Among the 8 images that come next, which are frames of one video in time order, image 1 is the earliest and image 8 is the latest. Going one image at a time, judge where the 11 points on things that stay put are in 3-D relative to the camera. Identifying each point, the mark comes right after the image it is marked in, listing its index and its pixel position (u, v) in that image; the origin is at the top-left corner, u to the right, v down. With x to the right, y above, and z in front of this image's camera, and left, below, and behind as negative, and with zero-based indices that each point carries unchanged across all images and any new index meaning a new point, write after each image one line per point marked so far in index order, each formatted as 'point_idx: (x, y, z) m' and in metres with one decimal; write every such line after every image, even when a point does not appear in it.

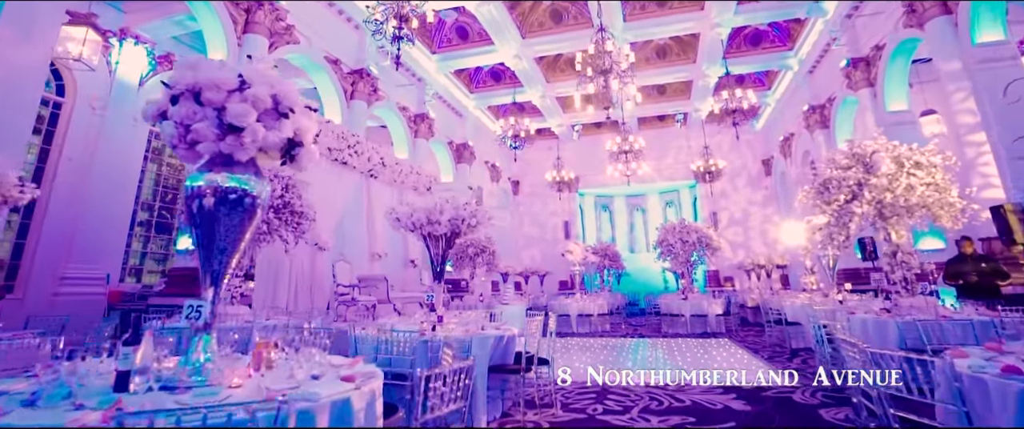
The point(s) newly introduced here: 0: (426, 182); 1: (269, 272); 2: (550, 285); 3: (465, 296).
0: (-2.0, +0.8, +11.0) m
1: (-3.4, -0.8, +6.4) m
2: (+1.7, -2.9, +19.0) m
3: (-1.1, -2.1, +11.7) m
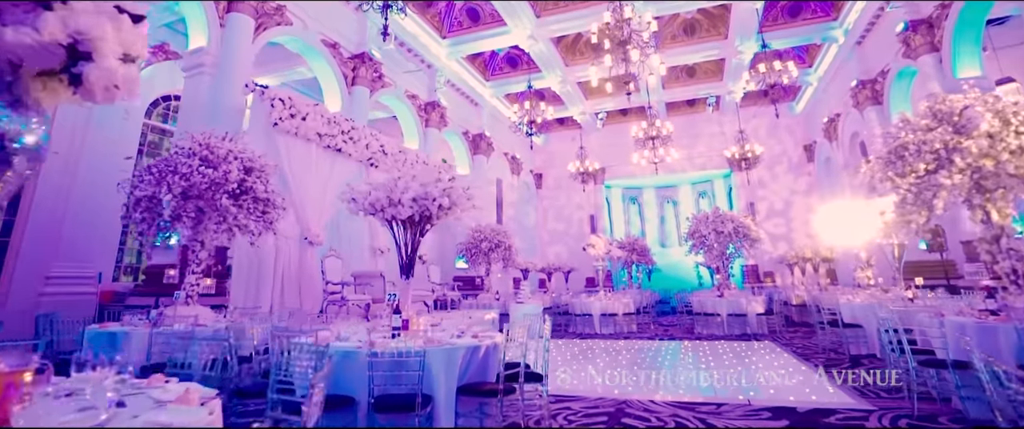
0: (-1.6, +1.0, +10.3) m
1: (-3.3, -0.7, +5.9) m
2: (+2.6, -2.7, +18.1) m
3: (-0.7, -1.9, +11.0) m
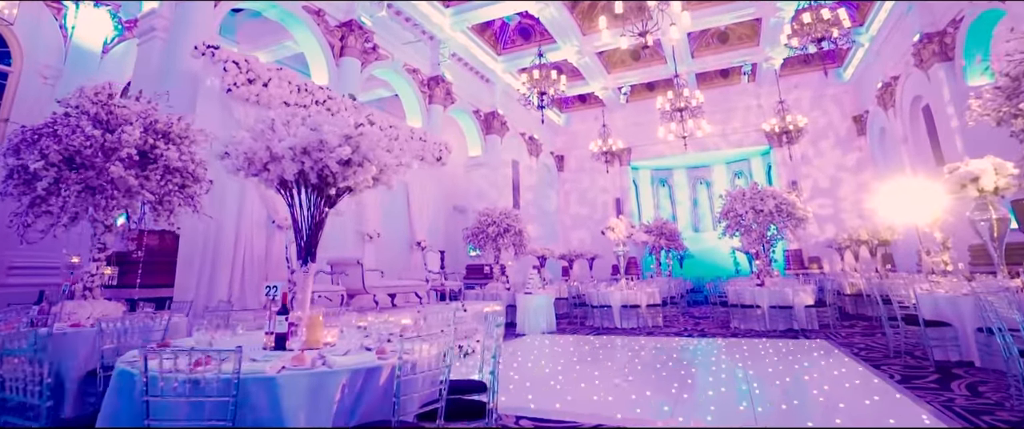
0: (-1.5, +1.3, +9.4) m
1: (-3.4, -0.5, +5.1) m
2: (+3.3, -2.1, +17.0) m
3: (-0.4, -1.5, +10.1) m
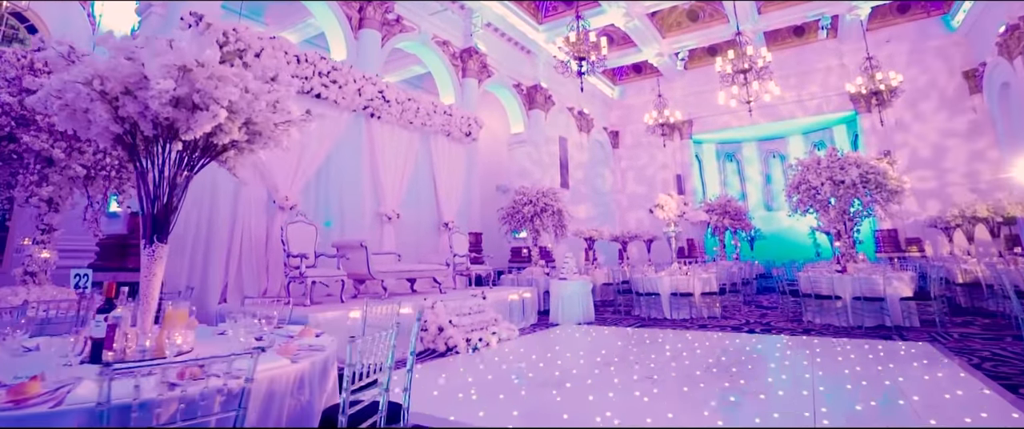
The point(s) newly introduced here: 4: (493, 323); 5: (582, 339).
0: (-0.8, +1.7, +8.7) m
1: (-3.3, -0.3, +4.8) m
2: (+5.0, -1.3, +15.7) m
3: (+0.3, -1.1, +9.3) m
4: (-0.3, -1.3, +5.6) m
5: (+1.0, -1.5, +5.9) m
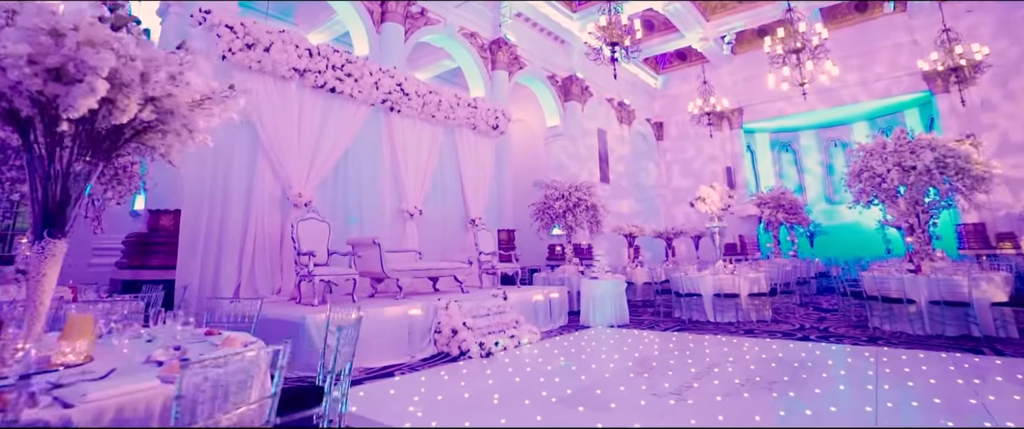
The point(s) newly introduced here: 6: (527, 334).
0: (-0.3, +1.8, +8.4) m
1: (-3.1, -0.2, +4.8) m
2: (+6.2, -1.2, +14.8) m
3: (+1.0, -1.0, +8.9) m
4: (0.0, -1.3, +5.2) m
5: (+1.3, -1.5, +5.4) m
6: (+0.2, -1.4, +5.2) m
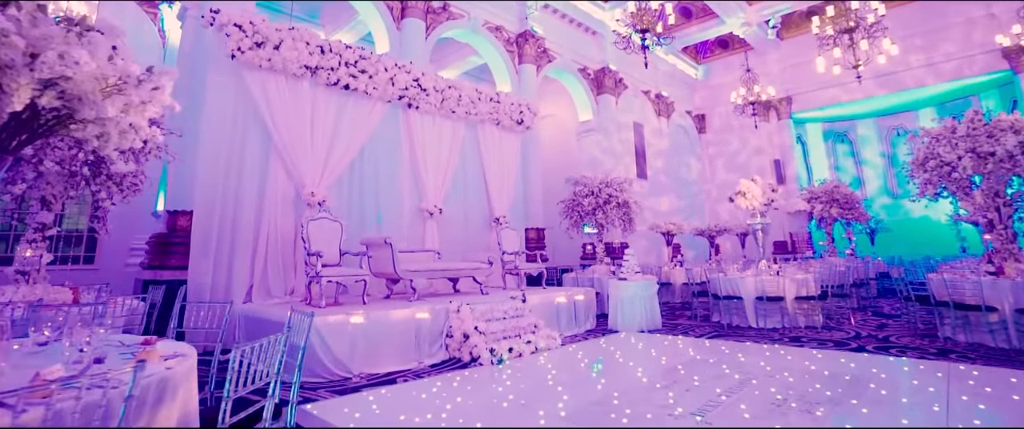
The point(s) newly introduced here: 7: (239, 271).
0: (+0.1, +1.8, +8.1) m
1: (-3.0, -0.3, +4.8) m
2: (+7.2, -1.1, +13.9) m
3: (+1.5, -1.0, +8.5) m
4: (+0.2, -1.2, +4.9) m
5: (+1.5, -1.4, +5.0) m
6: (+0.3, -1.3, +4.9) m
7: (-2.8, -0.6, +4.7) m
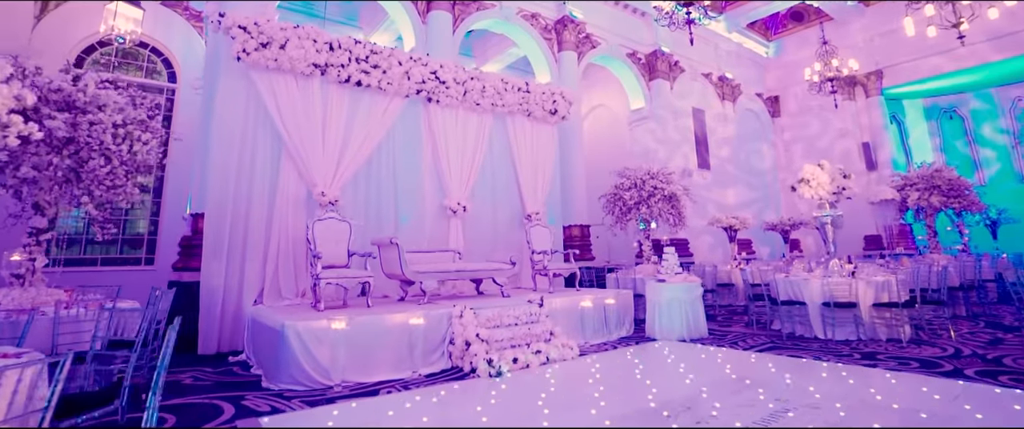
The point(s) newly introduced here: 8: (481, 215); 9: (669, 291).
0: (+0.7, +1.9, +7.6) m
1: (-2.9, -0.3, +4.8) m
2: (+8.6, -0.8, +12.3) m
3: (+2.1, -0.9, +7.8) m
4: (+0.3, -1.2, +4.5) m
5: (+1.6, -1.4, +4.4) m
6: (+0.4, -1.3, +4.4) m
7: (-2.7, -0.6, +4.8) m
8: (-0.5, 0.0, +7.0) m
9: (+2.0, -0.9, +5.7) m
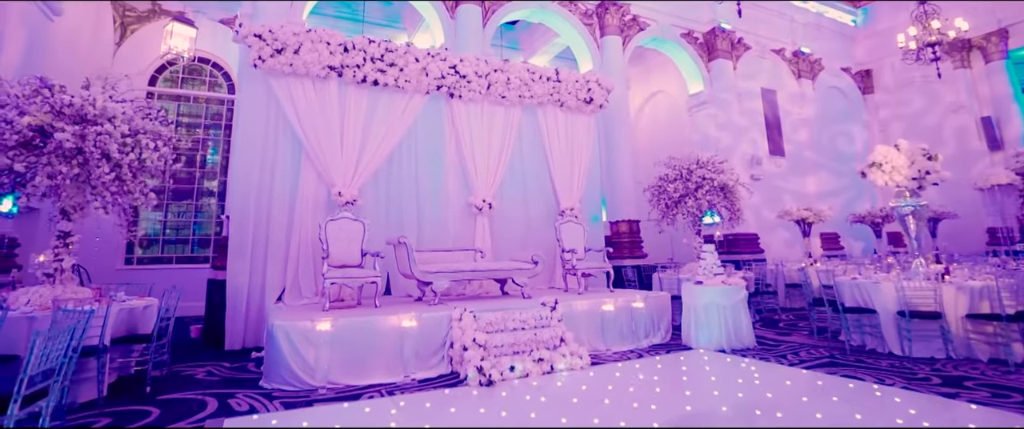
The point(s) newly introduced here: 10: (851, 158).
0: (+1.2, +1.9, +7.2) m
1: (-2.8, -0.3, +5.0) m
2: (+9.8, -0.6, +10.5) m
3: (+2.7, -0.8, +7.2) m
4: (+0.3, -1.2, +4.2) m
5: (+1.6, -1.3, +3.8) m
6: (+0.5, -1.3, +4.0) m
7: (-2.6, -0.6, +4.9) m
8: (0.0, 0.0, +6.7) m
9: (+2.2, -0.9, +5.1) m
10: (+8.6, +1.5, +11.8) m
